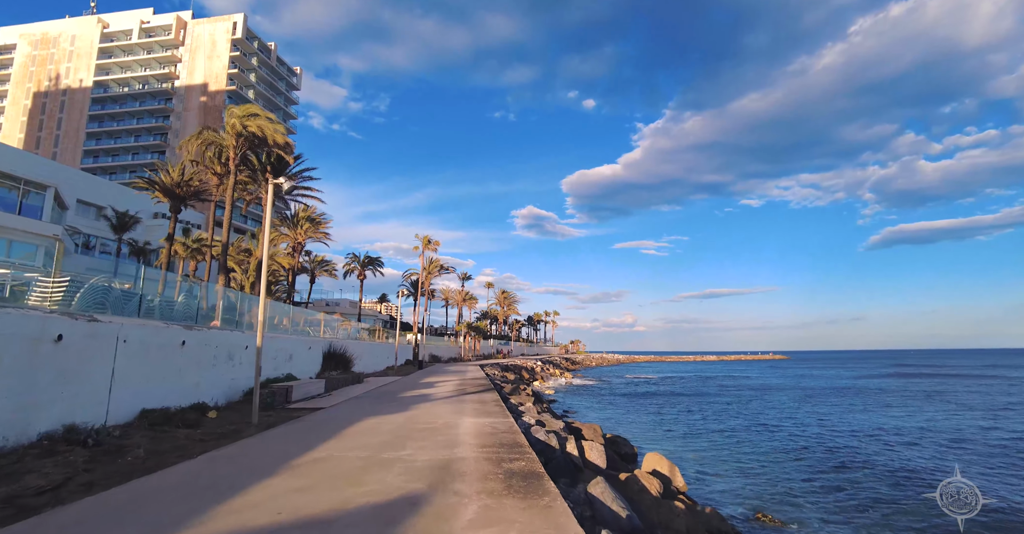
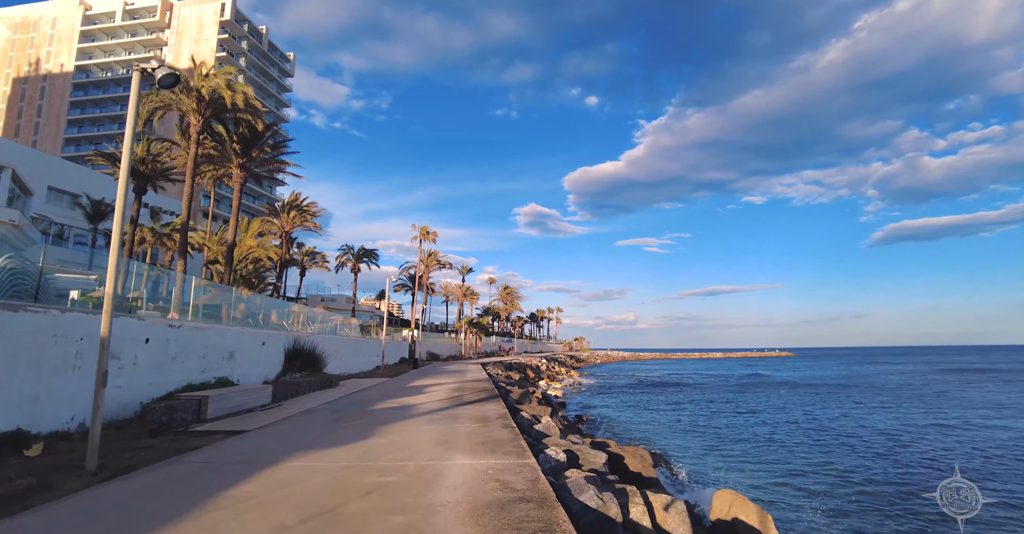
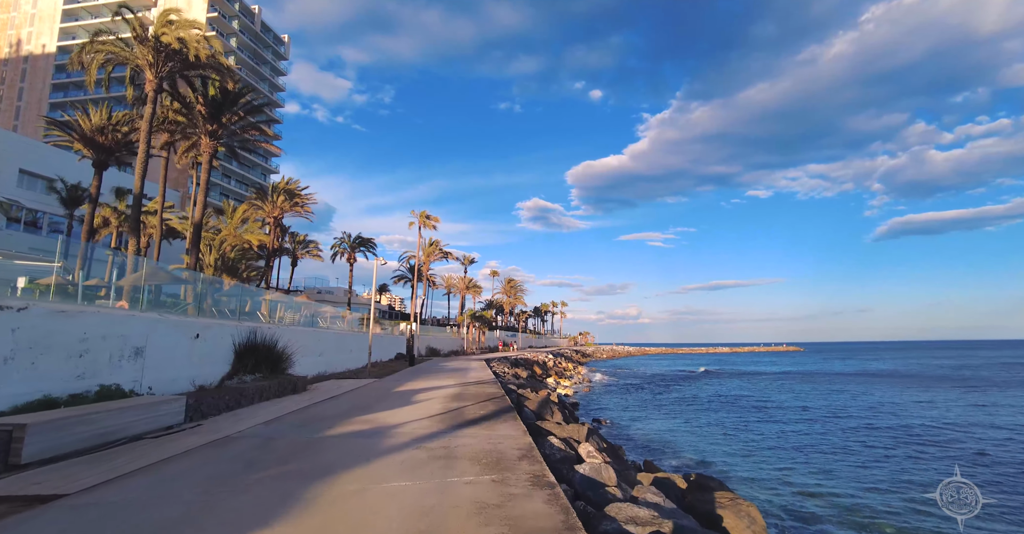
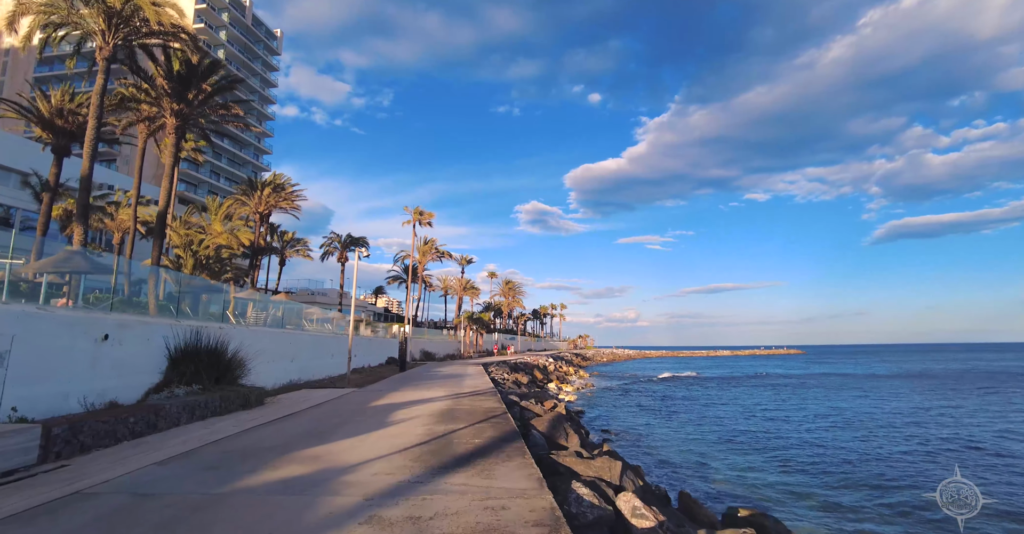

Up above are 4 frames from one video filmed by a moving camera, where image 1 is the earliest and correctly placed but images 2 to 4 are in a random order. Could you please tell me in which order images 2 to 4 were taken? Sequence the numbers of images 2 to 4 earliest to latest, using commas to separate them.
2, 3, 4
